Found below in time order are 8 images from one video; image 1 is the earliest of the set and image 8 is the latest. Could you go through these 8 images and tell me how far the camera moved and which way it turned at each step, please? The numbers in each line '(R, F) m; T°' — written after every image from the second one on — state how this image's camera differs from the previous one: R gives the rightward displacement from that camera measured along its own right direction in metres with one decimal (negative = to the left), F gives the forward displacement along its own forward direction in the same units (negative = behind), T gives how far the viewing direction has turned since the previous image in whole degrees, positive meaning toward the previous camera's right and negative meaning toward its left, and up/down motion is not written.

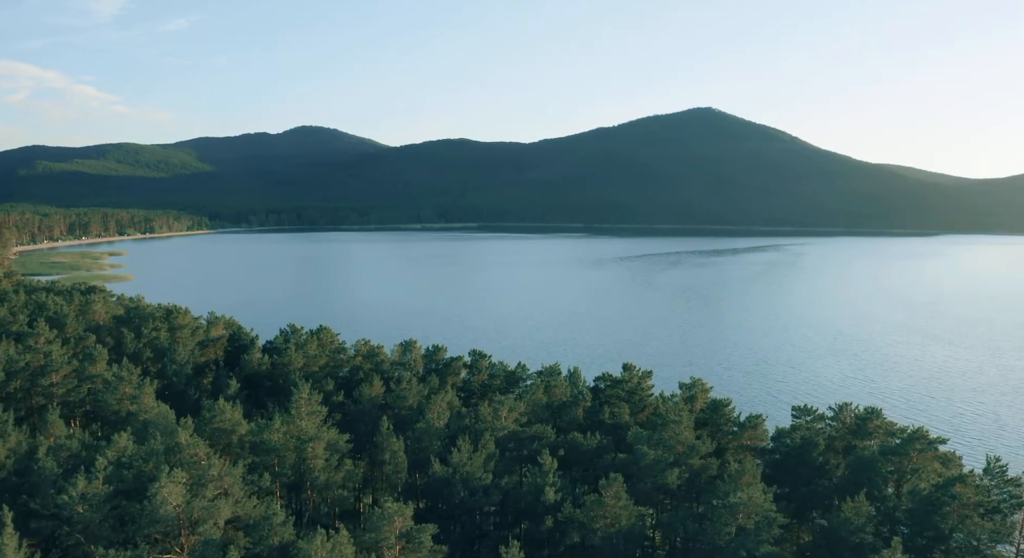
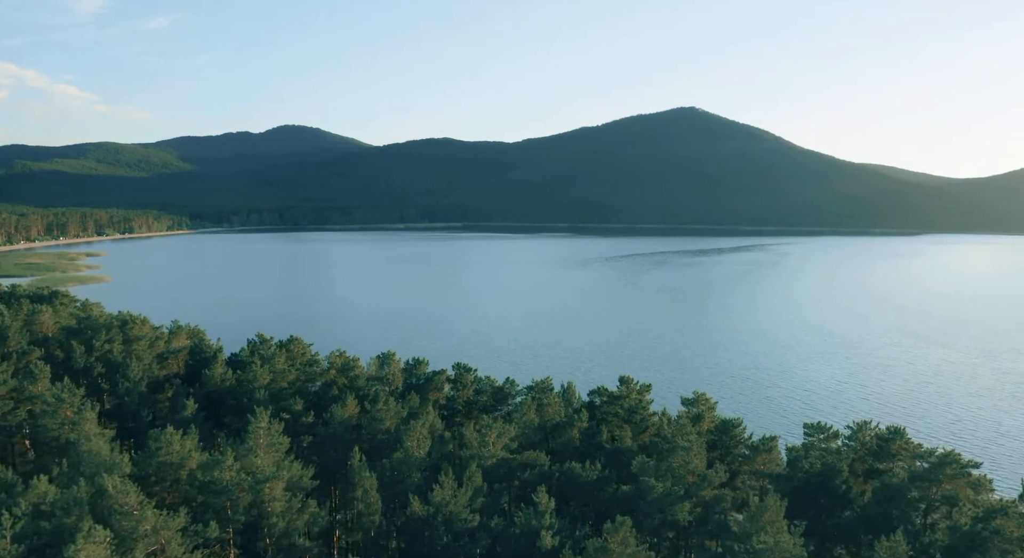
(-0.1, +2.1) m; +1°
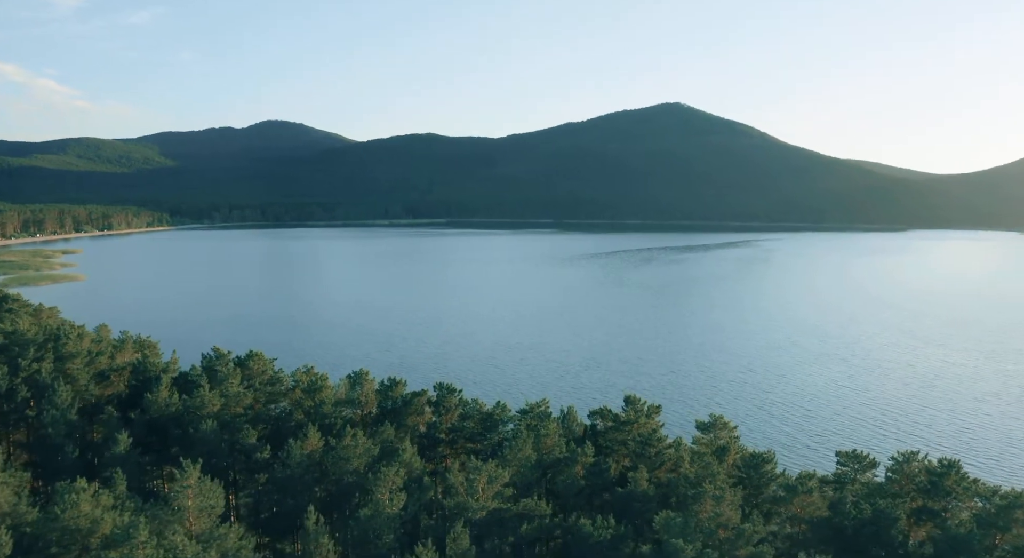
(-0.2, +3.0) m; +1°
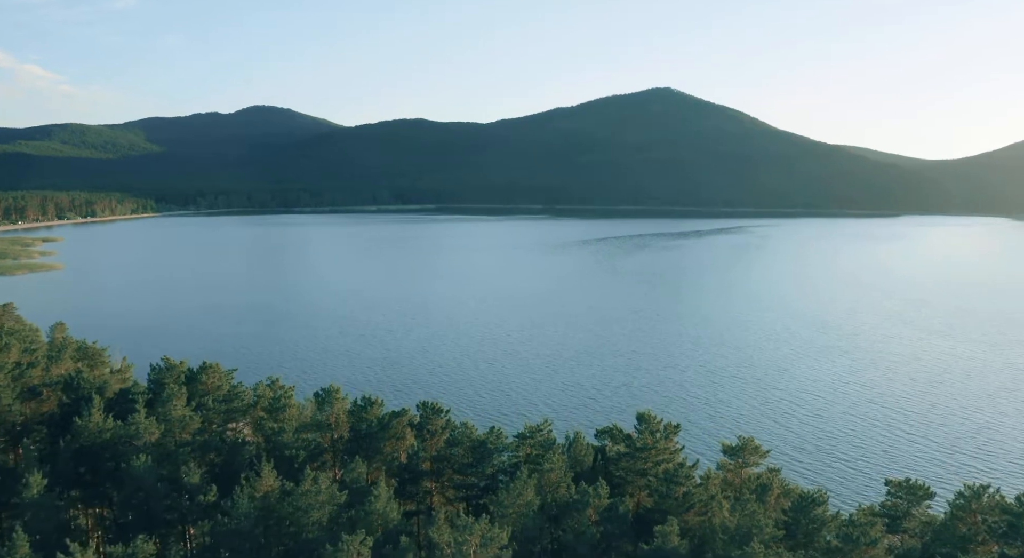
(-0.1, +3.1) m; +1°
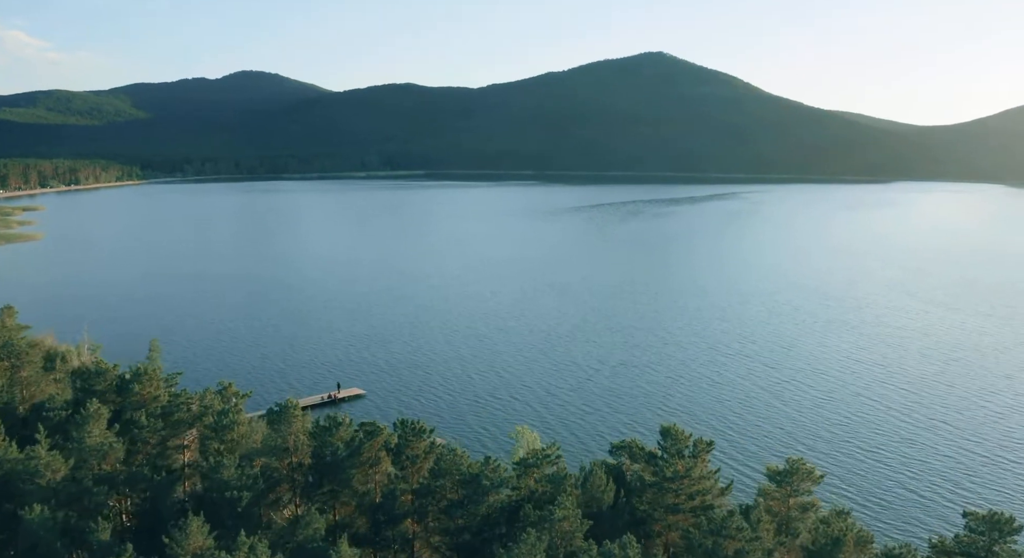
(-0.1, +3.3) m; +1°
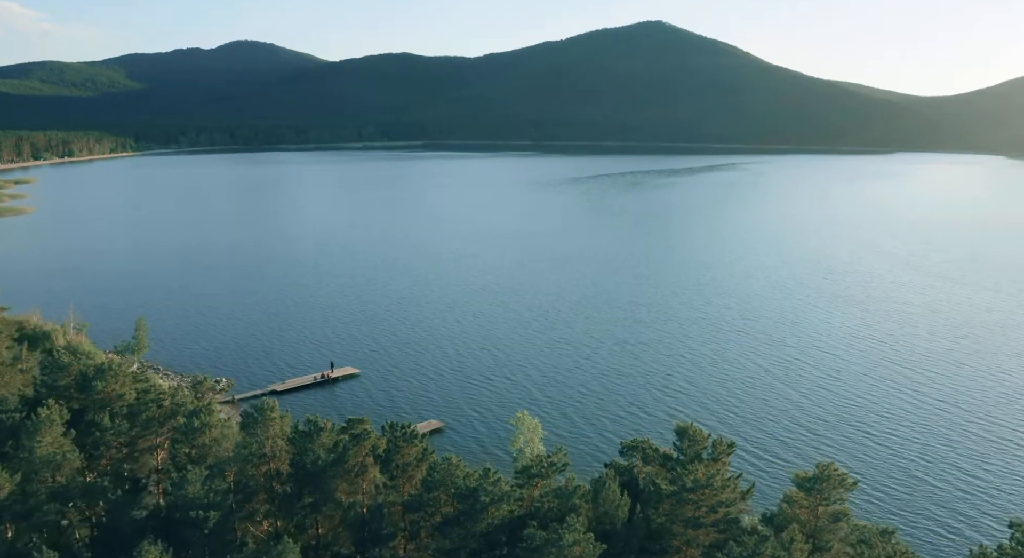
(0.0, +1.5) m; 0°
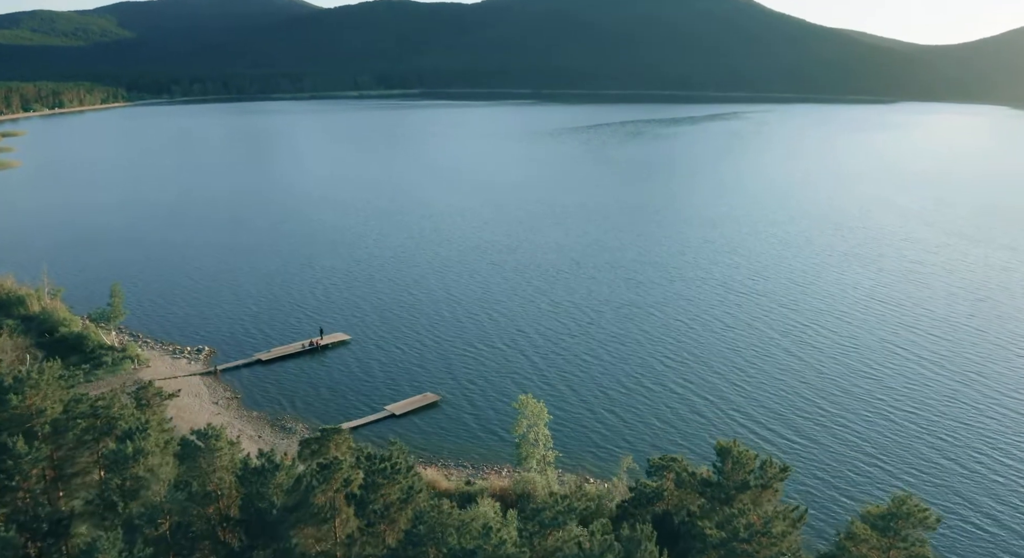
(0.0, +2.7) m; 0°
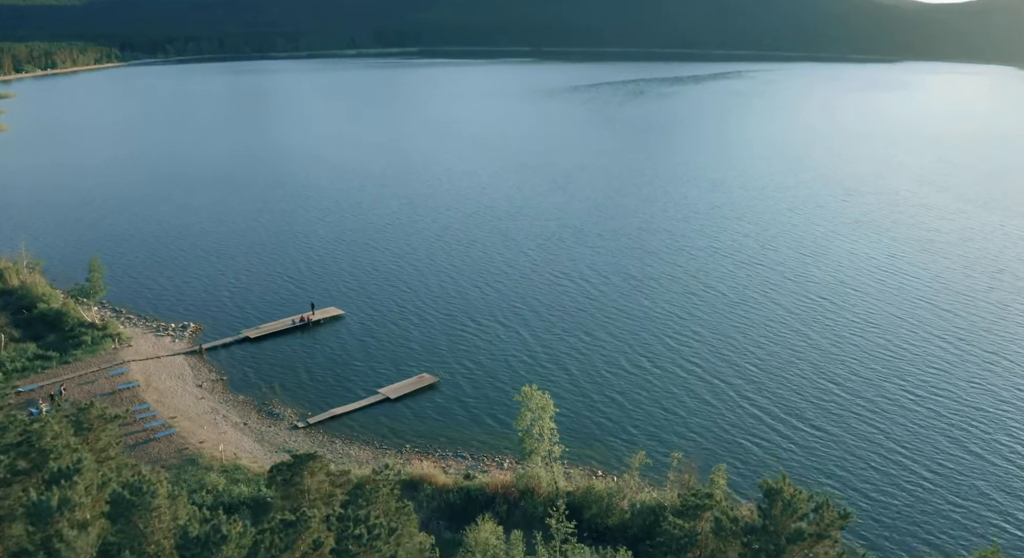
(0.0, +2.1) m; 0°
